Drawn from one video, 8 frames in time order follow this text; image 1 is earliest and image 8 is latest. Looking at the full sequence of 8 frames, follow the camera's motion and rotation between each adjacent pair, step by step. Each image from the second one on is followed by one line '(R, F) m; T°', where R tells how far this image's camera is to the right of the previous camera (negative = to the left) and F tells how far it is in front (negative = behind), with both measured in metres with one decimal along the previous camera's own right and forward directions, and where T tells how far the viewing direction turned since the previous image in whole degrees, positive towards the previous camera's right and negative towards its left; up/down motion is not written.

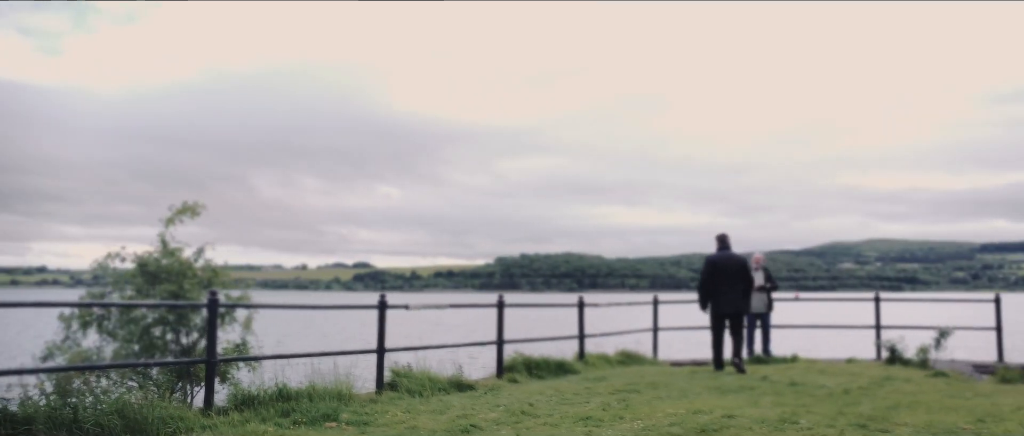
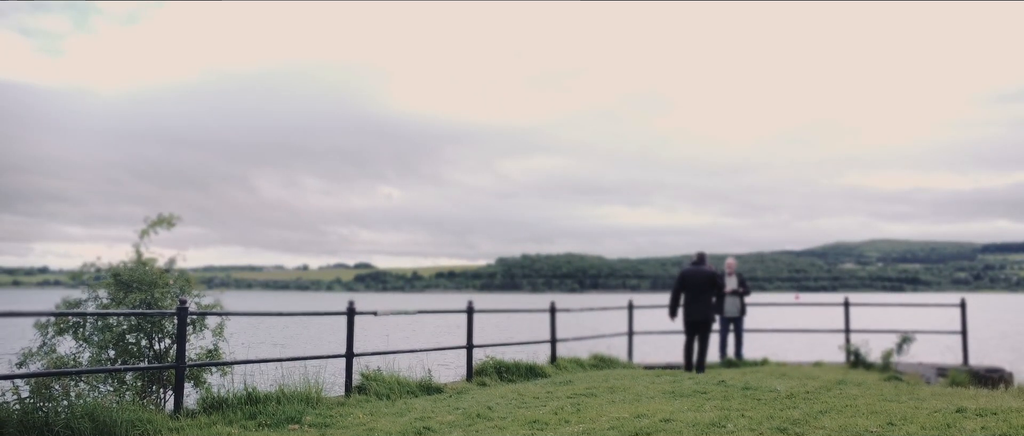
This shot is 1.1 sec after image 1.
(+0.5, -0.4) m; 0°
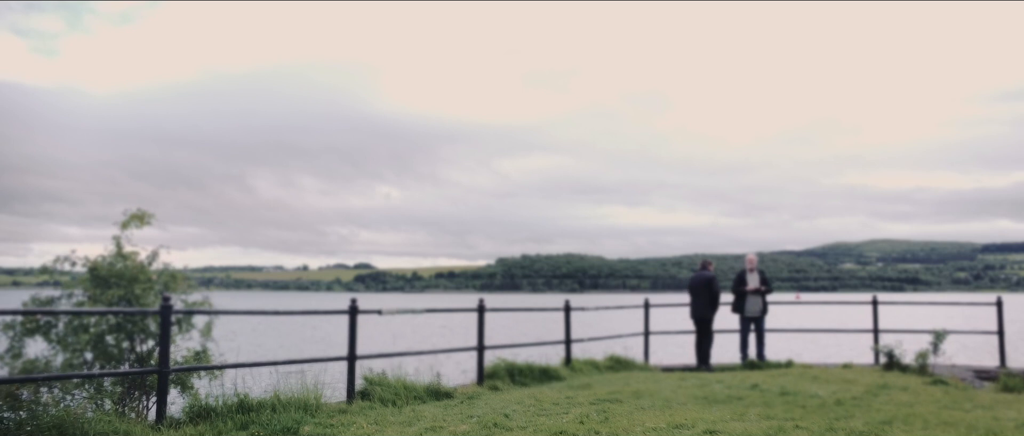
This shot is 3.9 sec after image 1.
(-0.2, +0.8) m; 0°
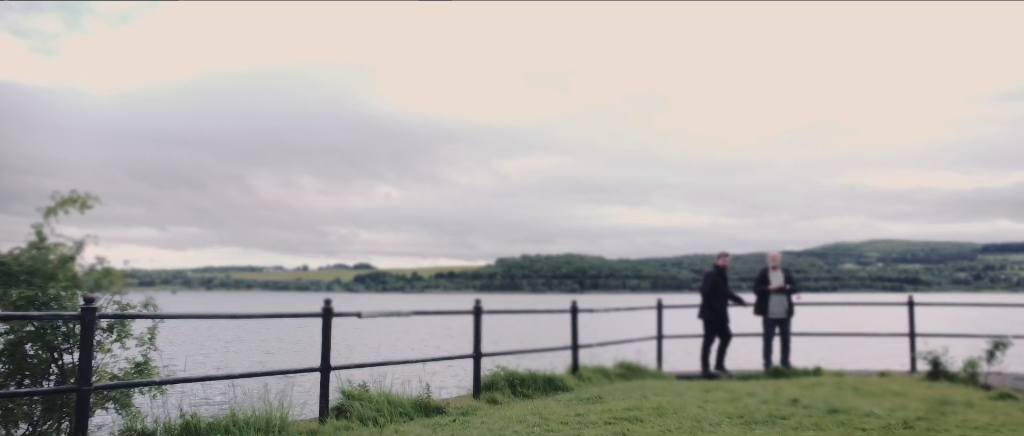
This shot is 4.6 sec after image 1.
(0.0, +1.3) m; 0°
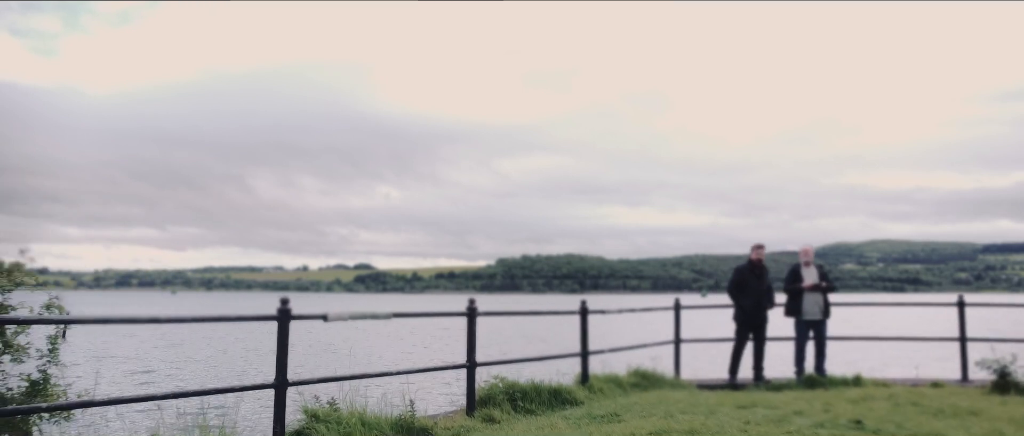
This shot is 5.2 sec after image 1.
(-1.3, -0.5) m; 0°
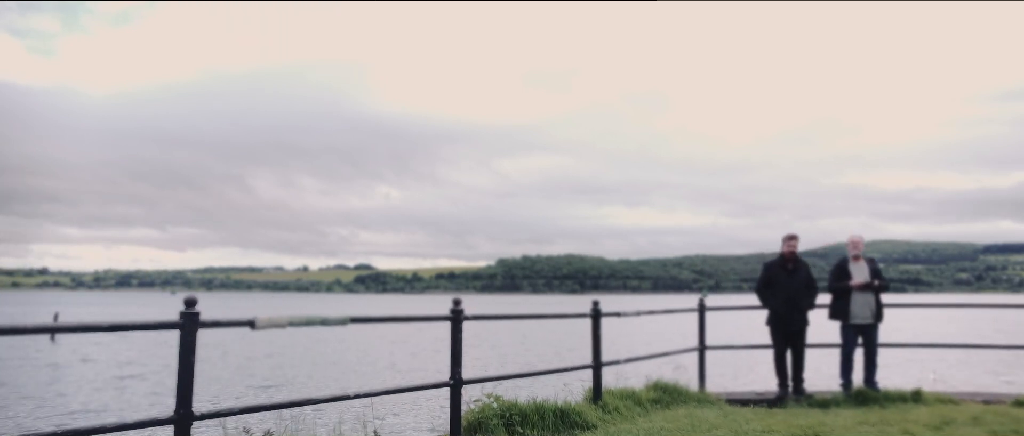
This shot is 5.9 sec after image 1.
(+0.2, +0.8) m; 0°
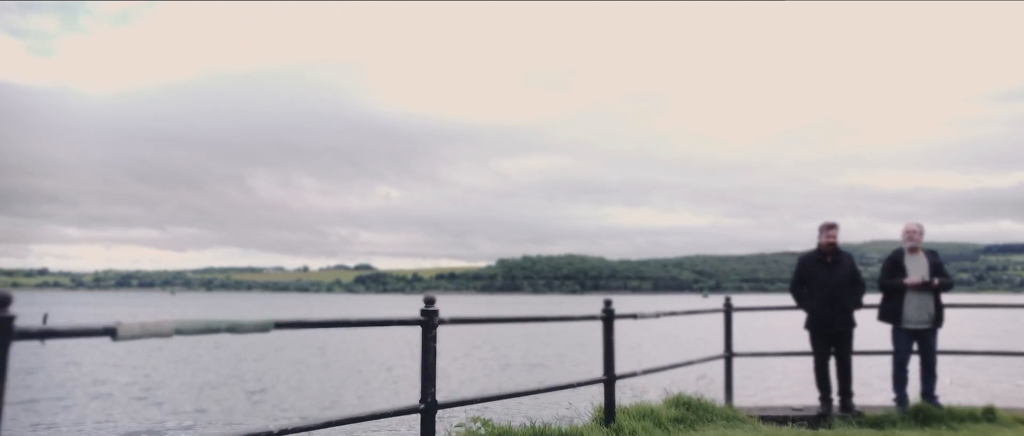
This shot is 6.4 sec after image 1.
(-0.1, +1.1) m; 0°
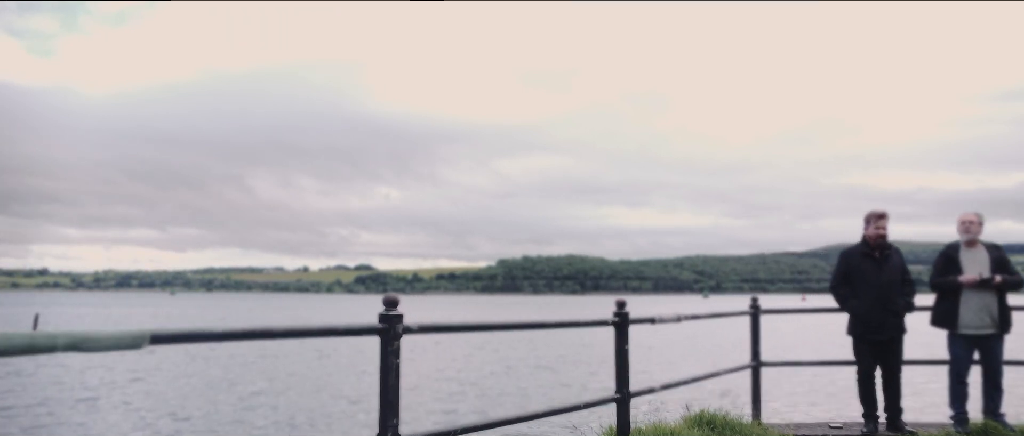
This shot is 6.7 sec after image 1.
(0.0, +0.7) m; 0°
